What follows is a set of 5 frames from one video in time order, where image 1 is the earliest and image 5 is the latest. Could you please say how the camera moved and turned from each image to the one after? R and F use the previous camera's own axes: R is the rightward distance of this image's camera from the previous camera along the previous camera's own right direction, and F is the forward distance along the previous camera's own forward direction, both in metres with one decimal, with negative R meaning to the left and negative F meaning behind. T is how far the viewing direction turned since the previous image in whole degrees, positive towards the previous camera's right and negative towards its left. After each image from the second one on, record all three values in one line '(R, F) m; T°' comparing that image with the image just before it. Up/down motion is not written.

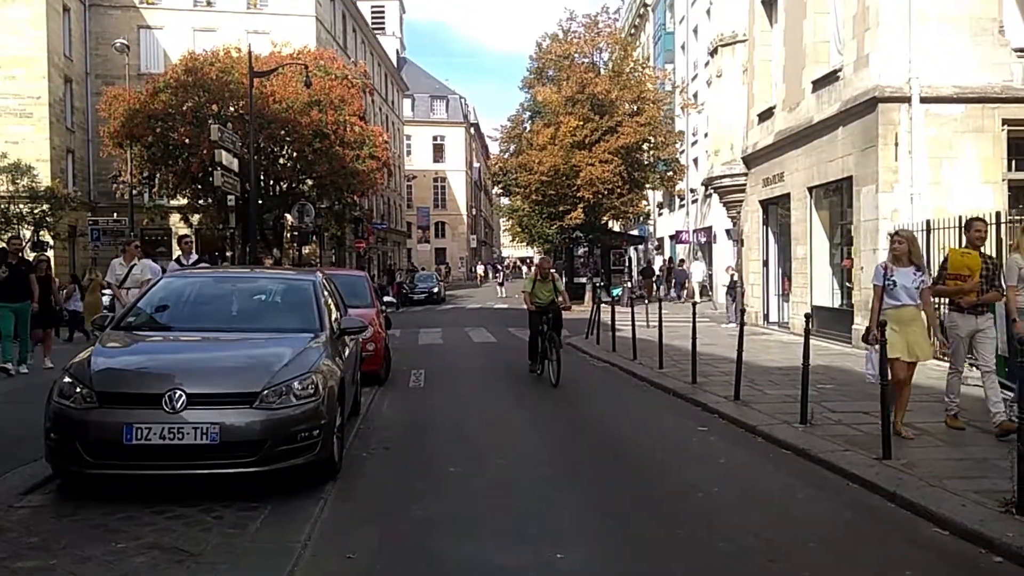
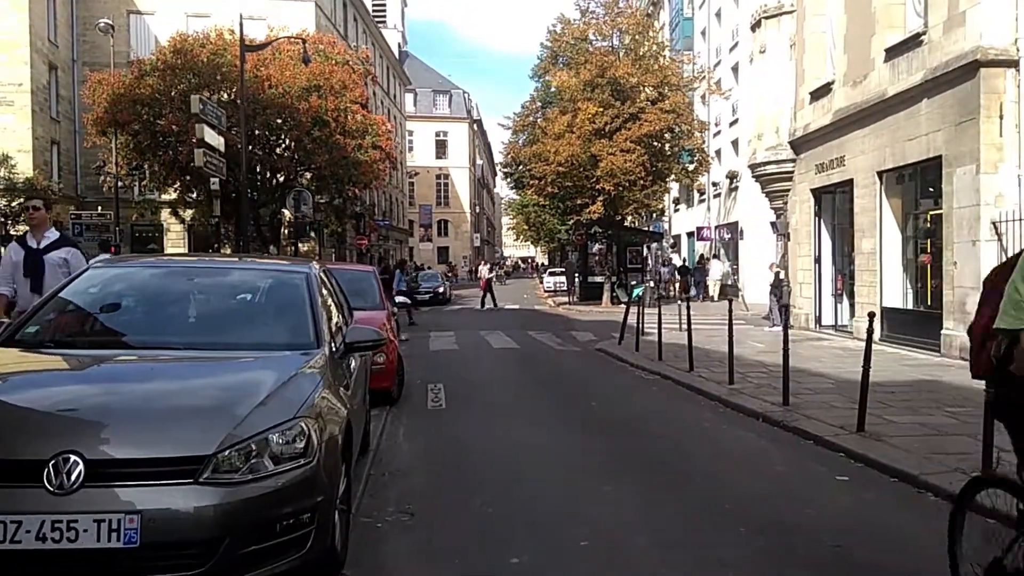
(-0.5, +2.4) m; 0°
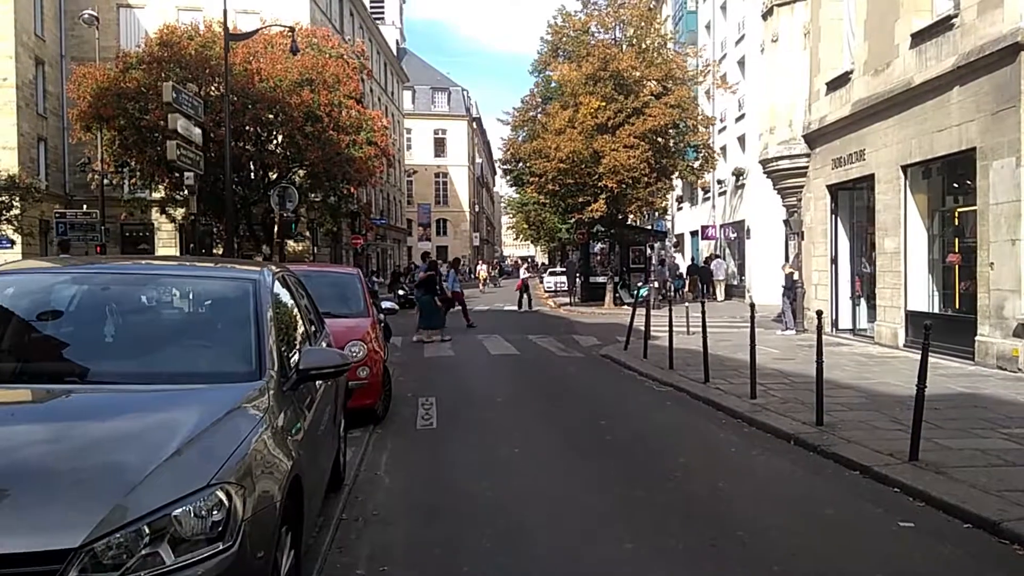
(0.0, +1.1) m; 0°
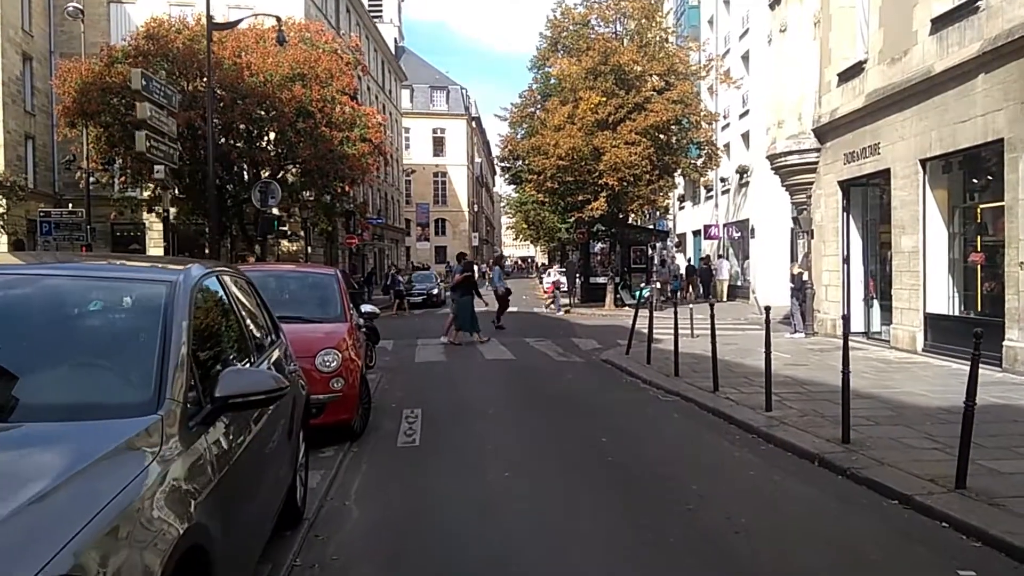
(+0.1, +0.9) m; 0°
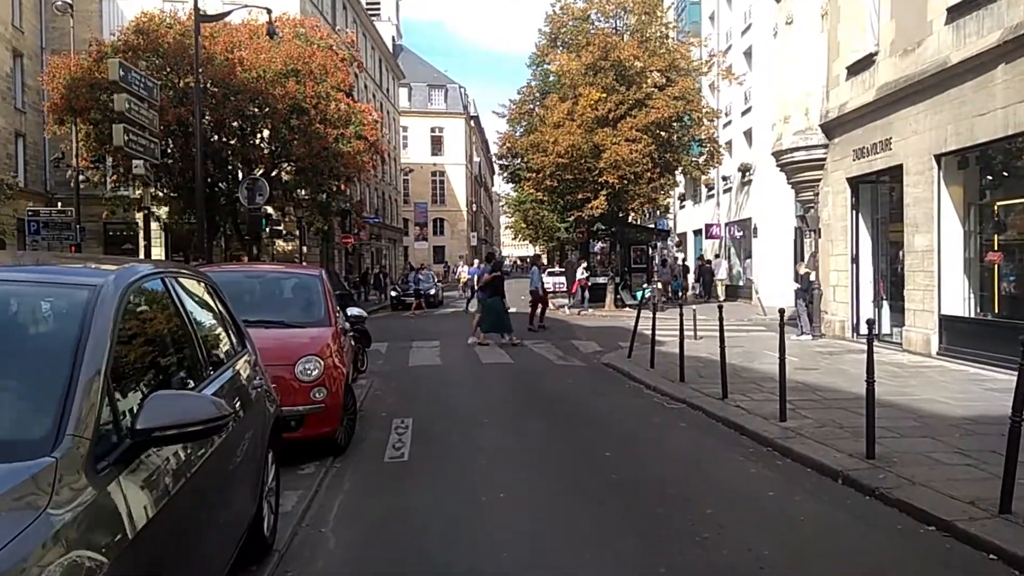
(0.0, +0.6) m; 0°
